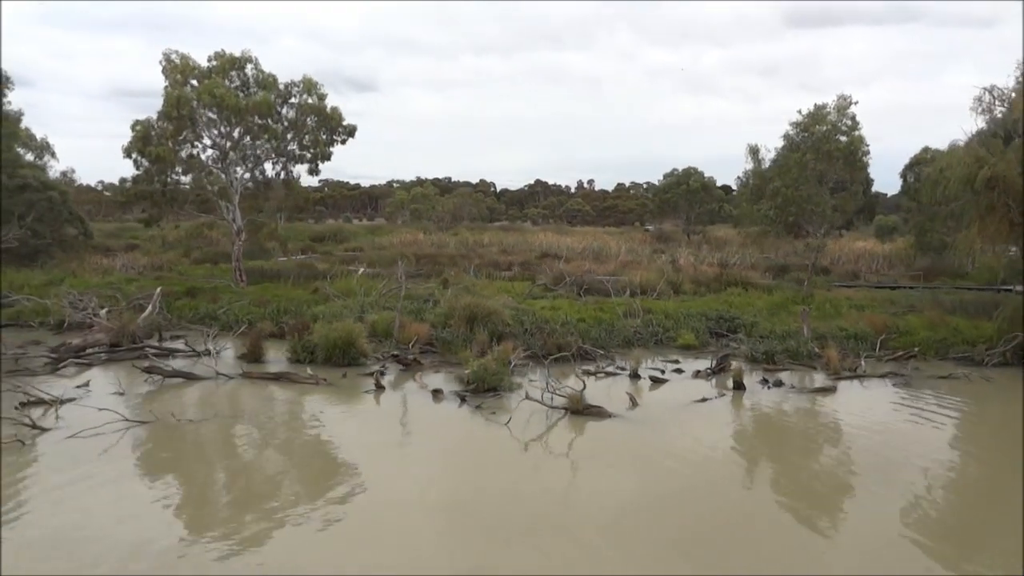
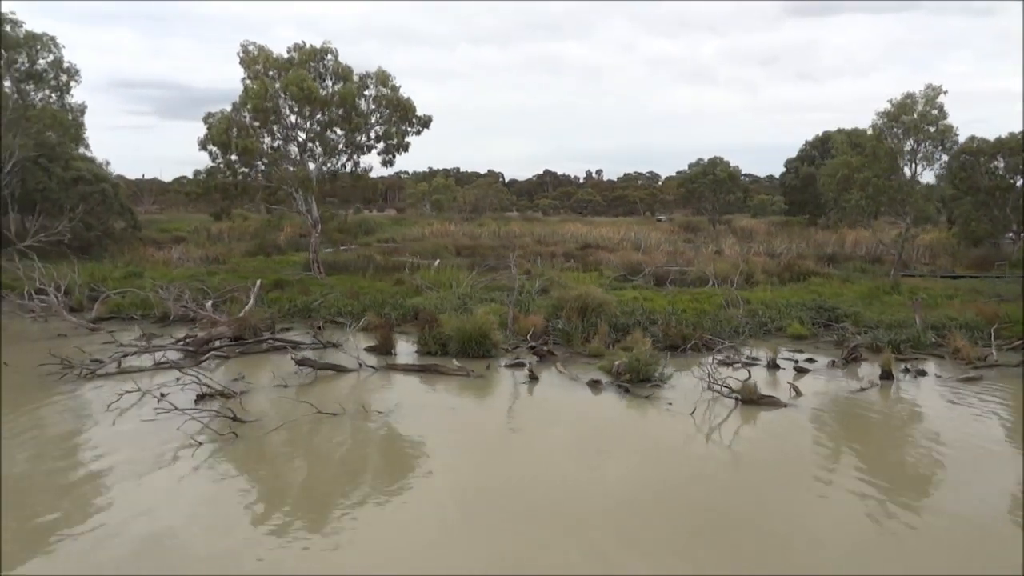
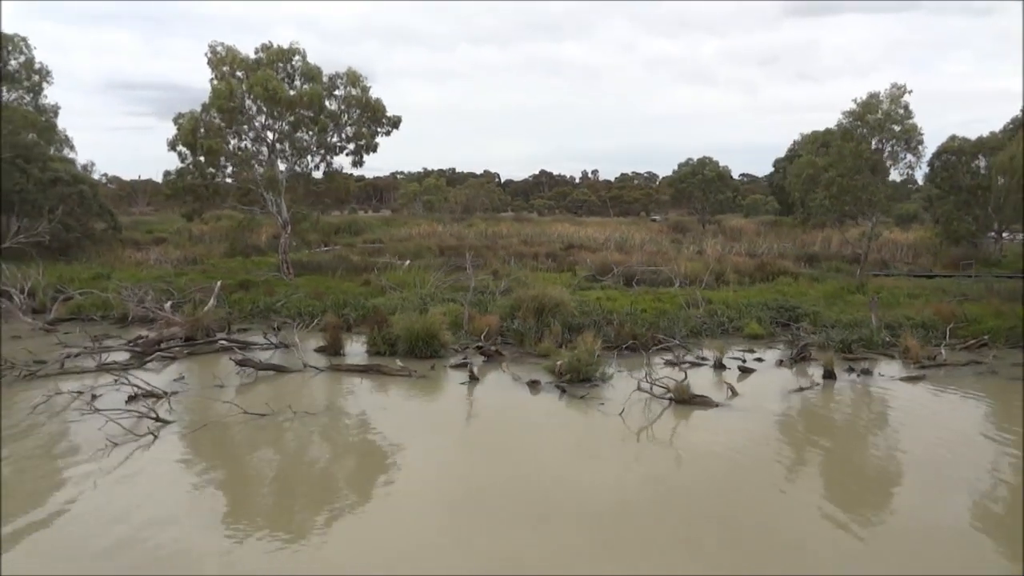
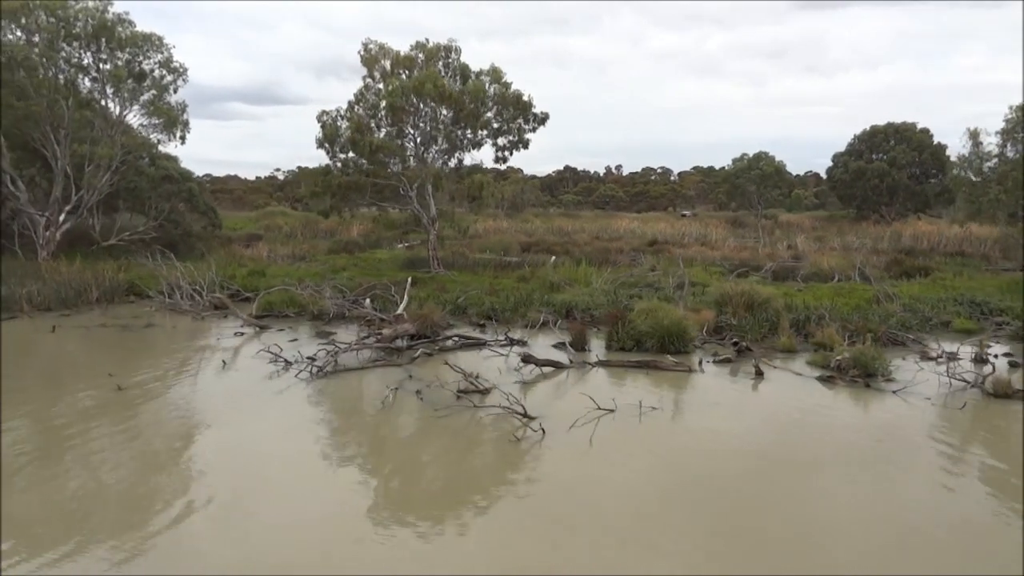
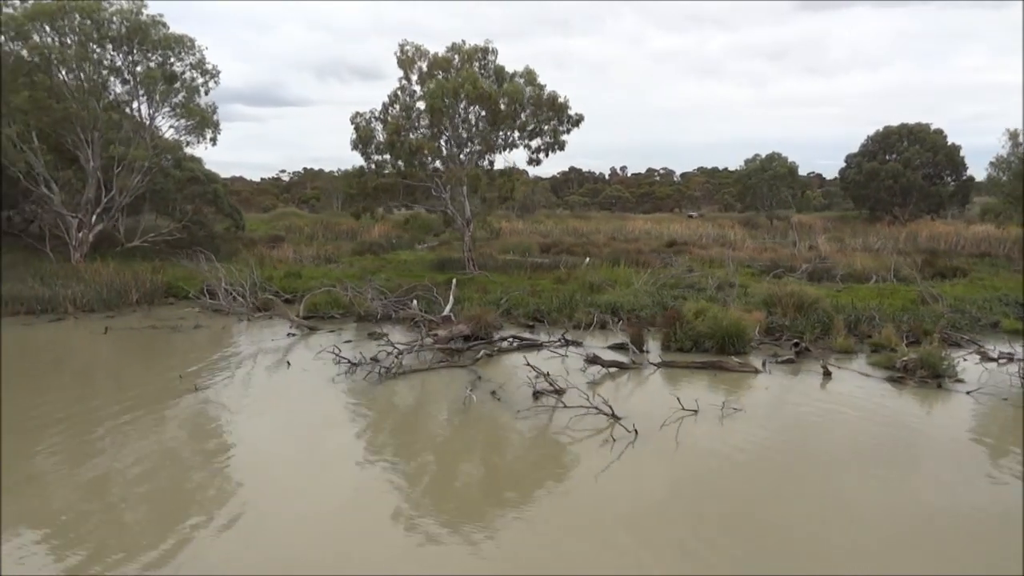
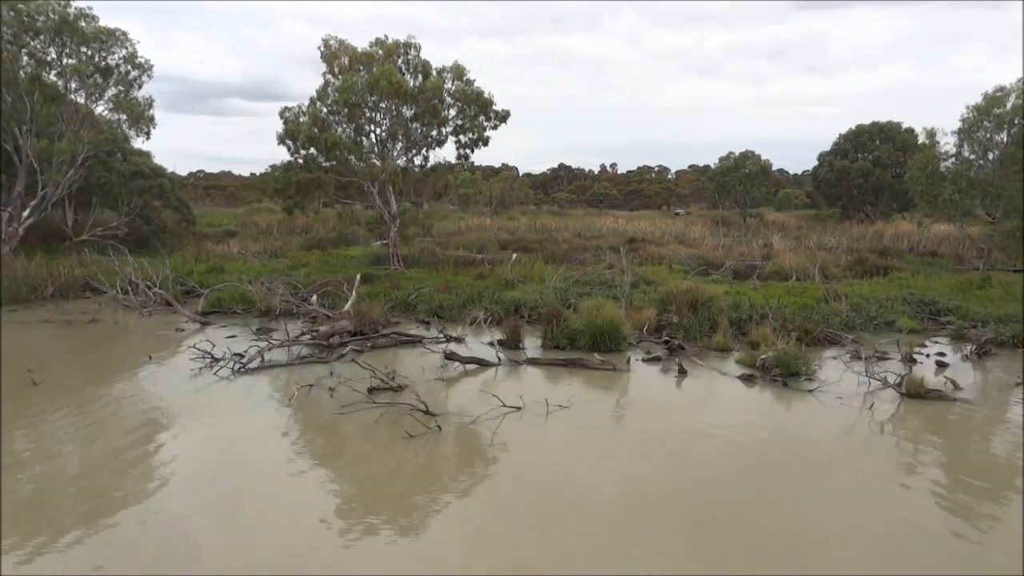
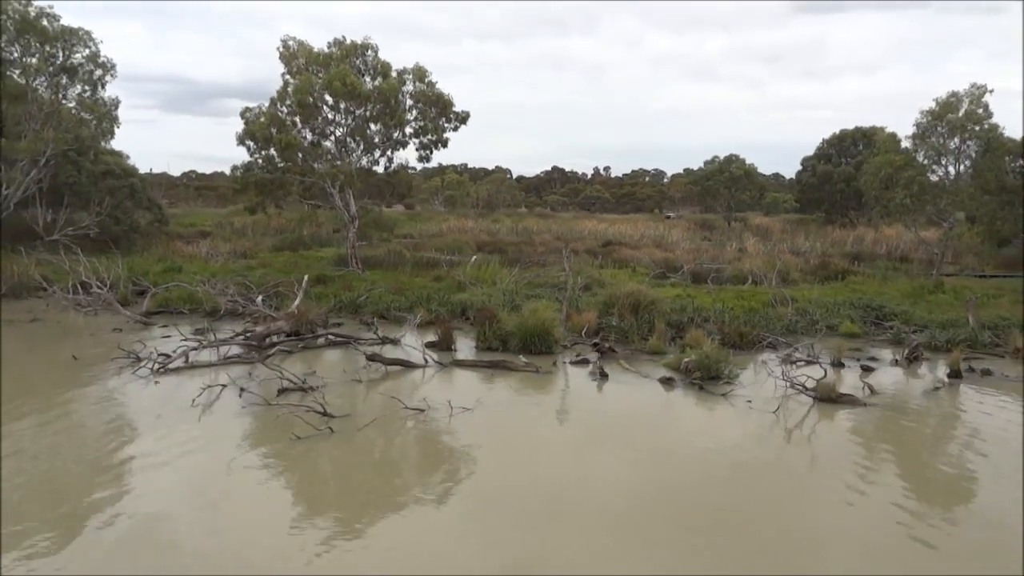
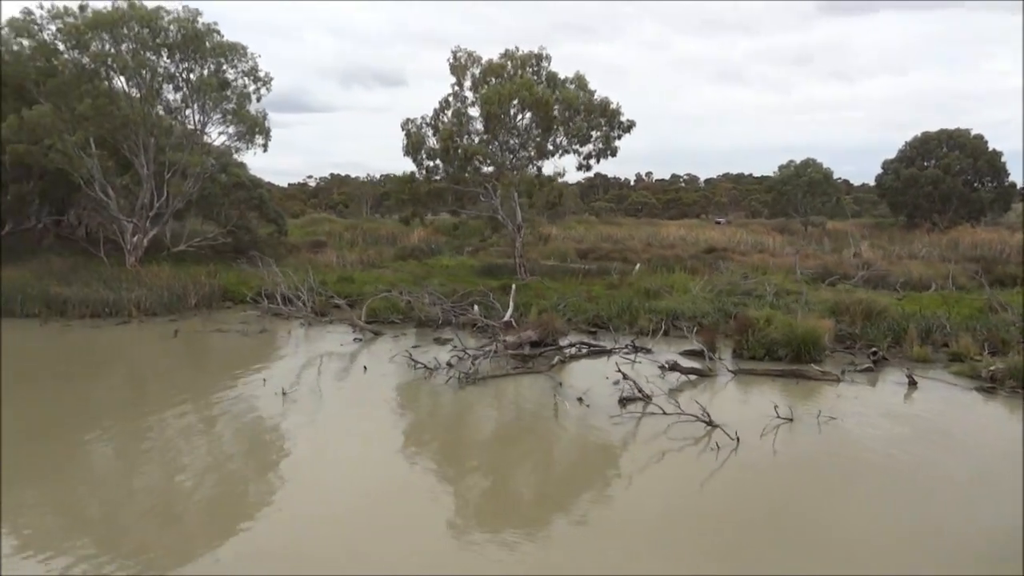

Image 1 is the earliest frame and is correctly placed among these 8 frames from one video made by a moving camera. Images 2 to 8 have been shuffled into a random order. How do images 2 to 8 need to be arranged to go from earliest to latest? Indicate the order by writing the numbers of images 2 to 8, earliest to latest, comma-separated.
3, 2, 7, 6, 4, 5, 8
